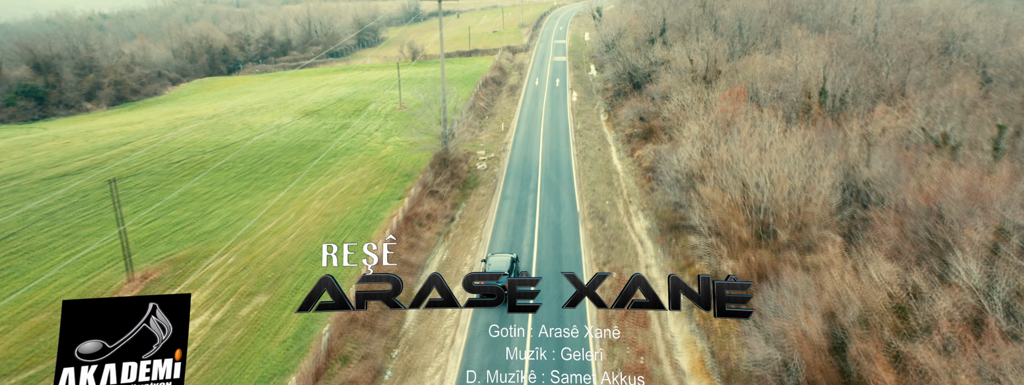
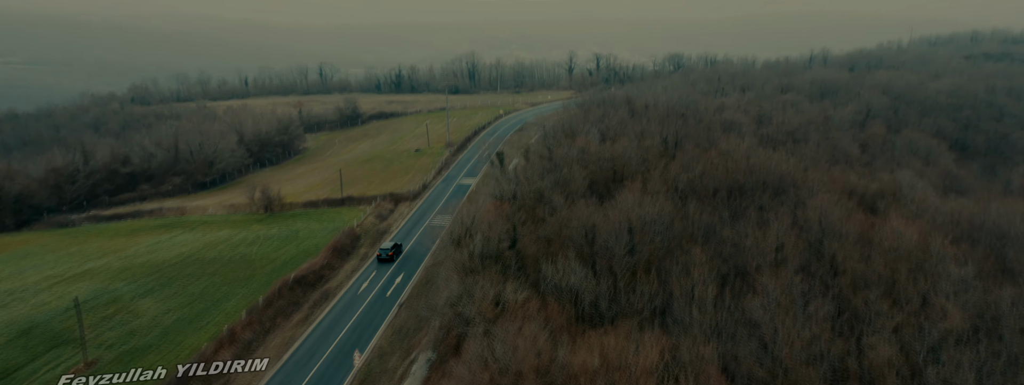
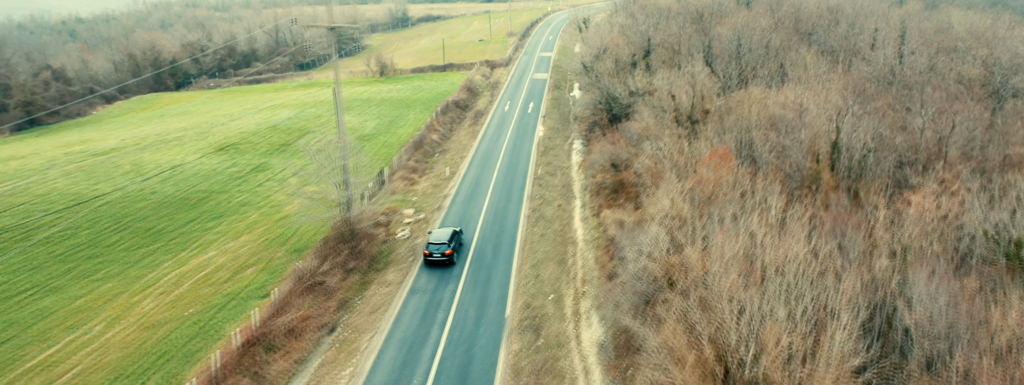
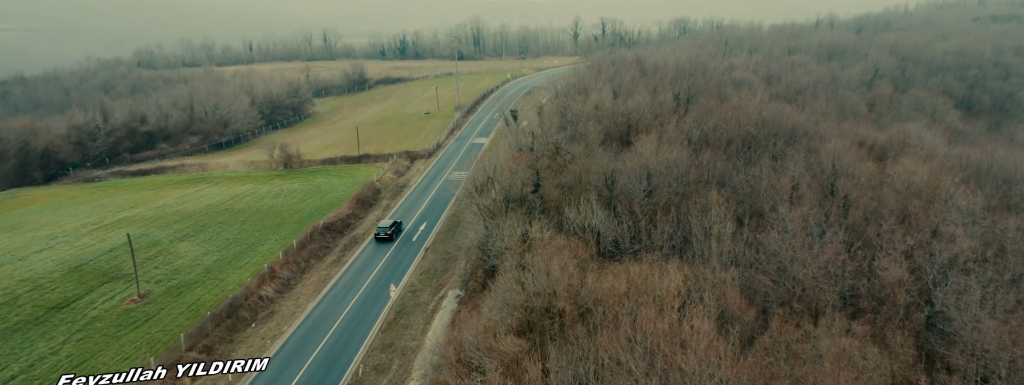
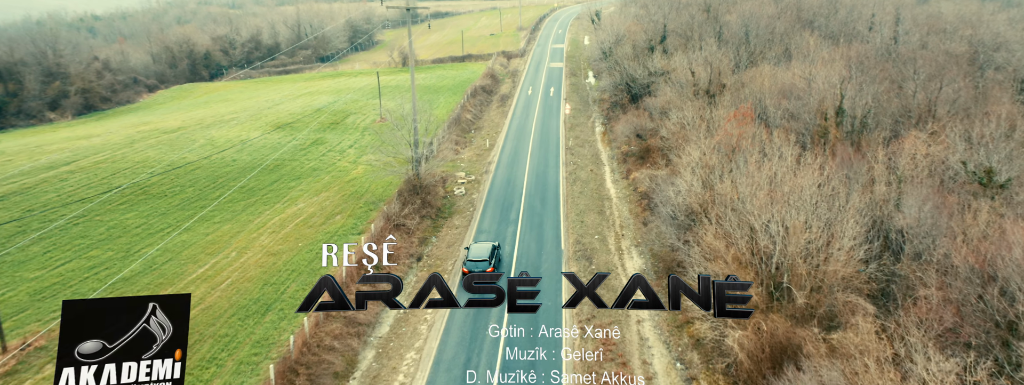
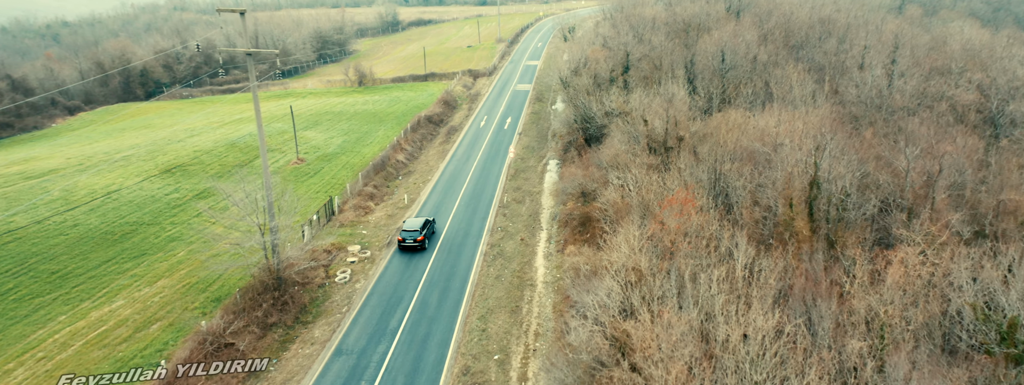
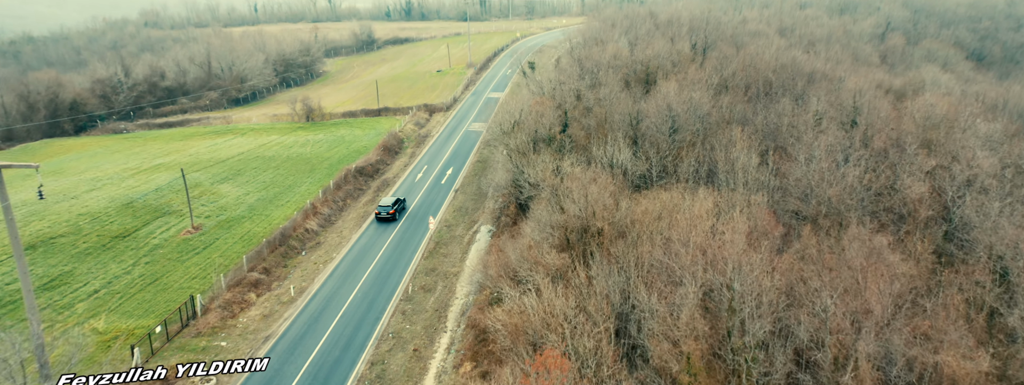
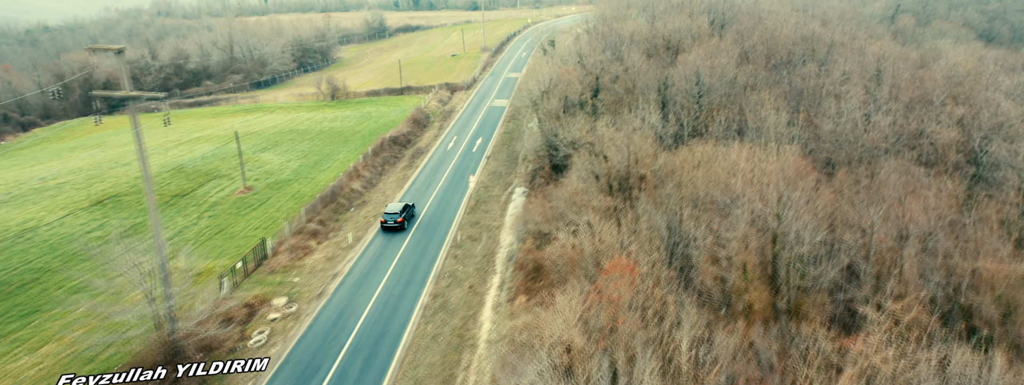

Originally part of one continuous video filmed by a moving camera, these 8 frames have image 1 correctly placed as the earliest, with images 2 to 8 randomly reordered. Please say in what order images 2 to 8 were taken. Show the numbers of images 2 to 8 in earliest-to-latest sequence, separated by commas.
5, 3, 6, 8, 7, 4, 2
